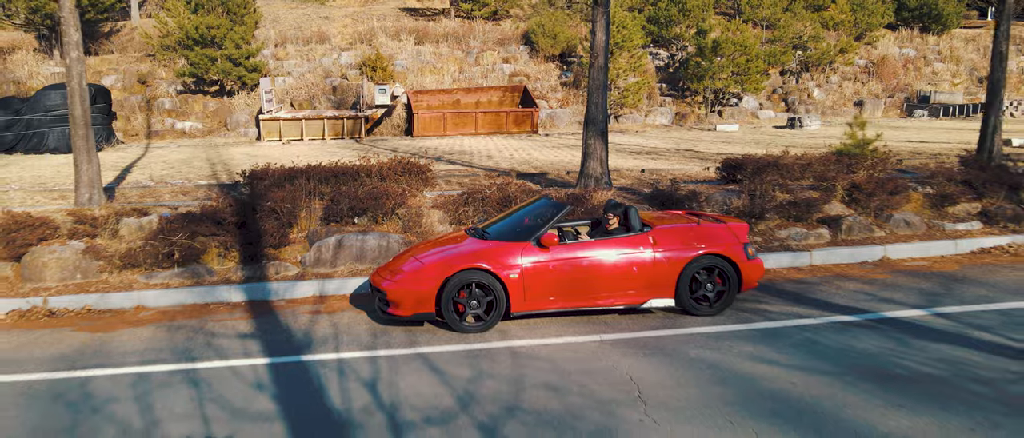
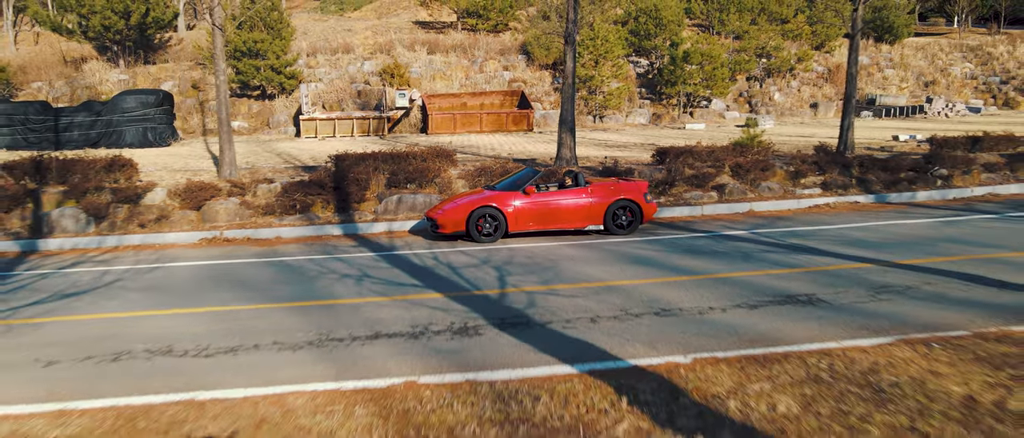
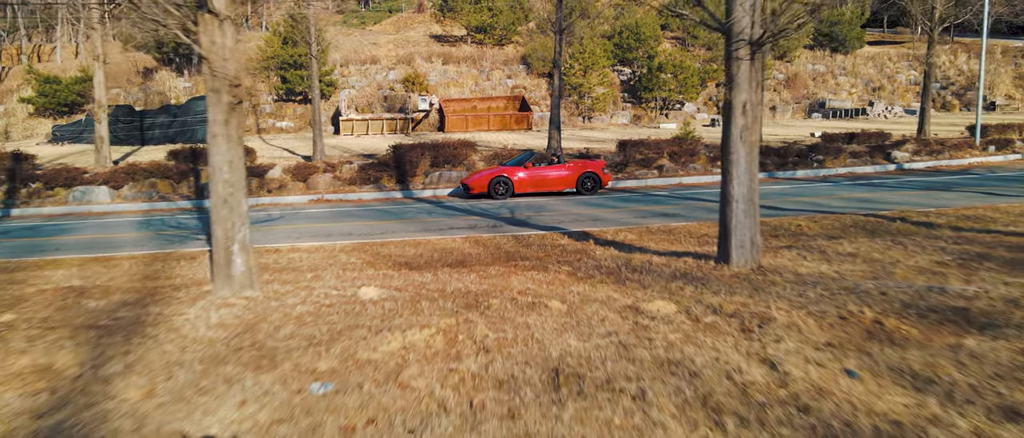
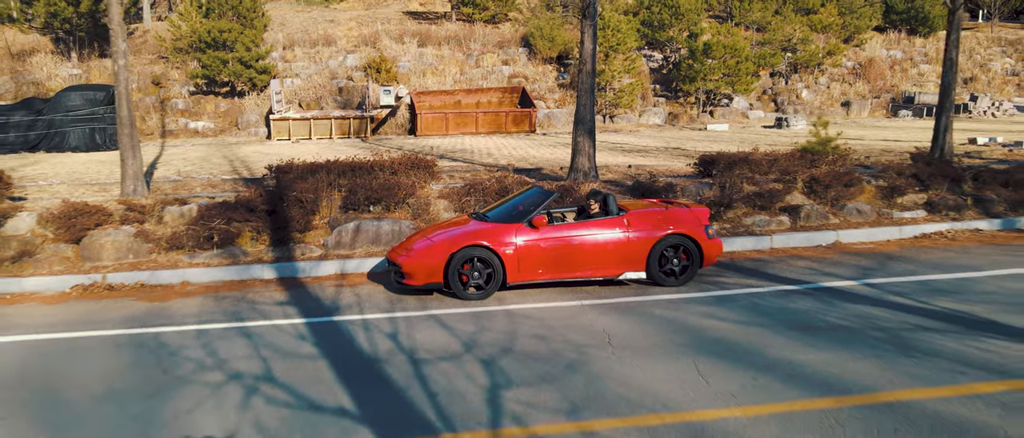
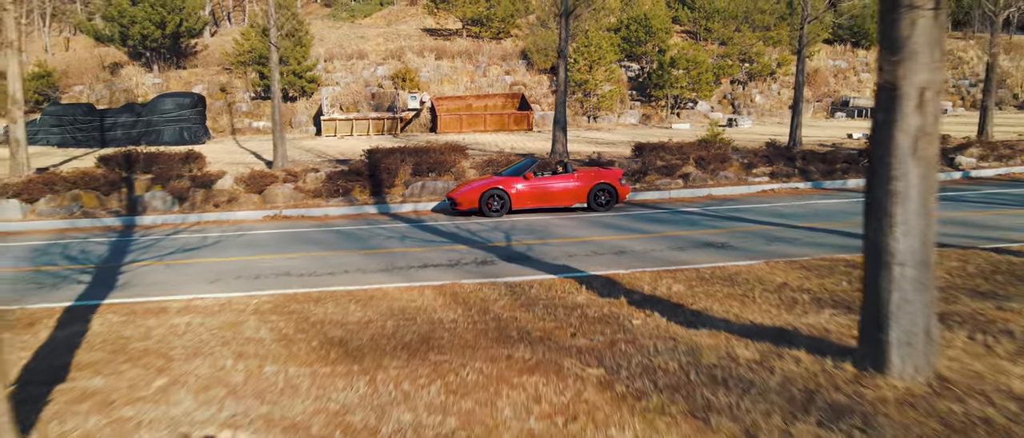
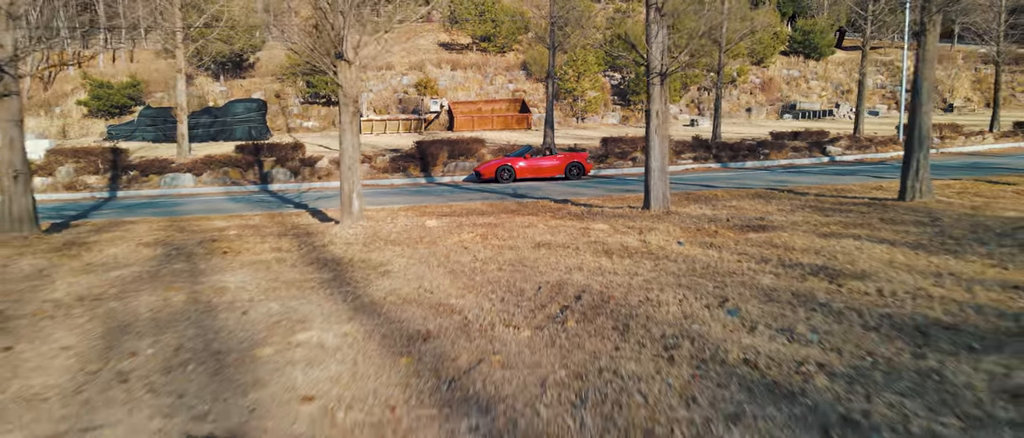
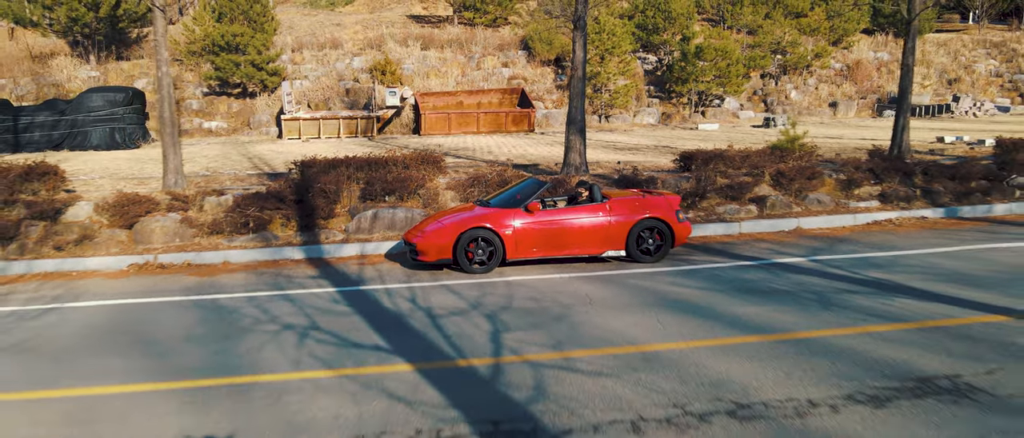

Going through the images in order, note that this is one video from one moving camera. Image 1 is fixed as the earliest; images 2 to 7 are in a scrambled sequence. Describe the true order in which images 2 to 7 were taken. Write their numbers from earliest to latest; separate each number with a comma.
4, 7, 2, 5, 3, 6
